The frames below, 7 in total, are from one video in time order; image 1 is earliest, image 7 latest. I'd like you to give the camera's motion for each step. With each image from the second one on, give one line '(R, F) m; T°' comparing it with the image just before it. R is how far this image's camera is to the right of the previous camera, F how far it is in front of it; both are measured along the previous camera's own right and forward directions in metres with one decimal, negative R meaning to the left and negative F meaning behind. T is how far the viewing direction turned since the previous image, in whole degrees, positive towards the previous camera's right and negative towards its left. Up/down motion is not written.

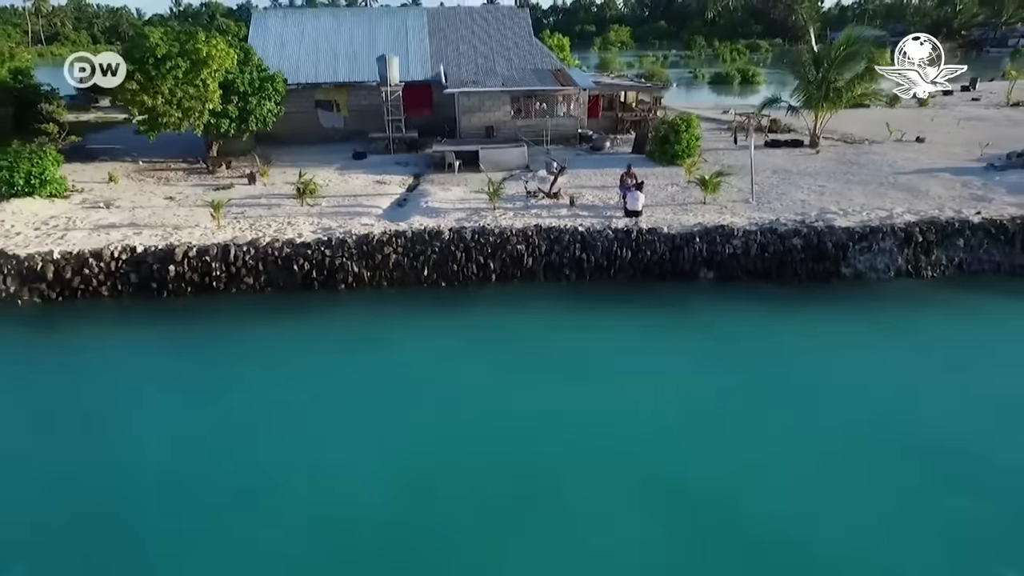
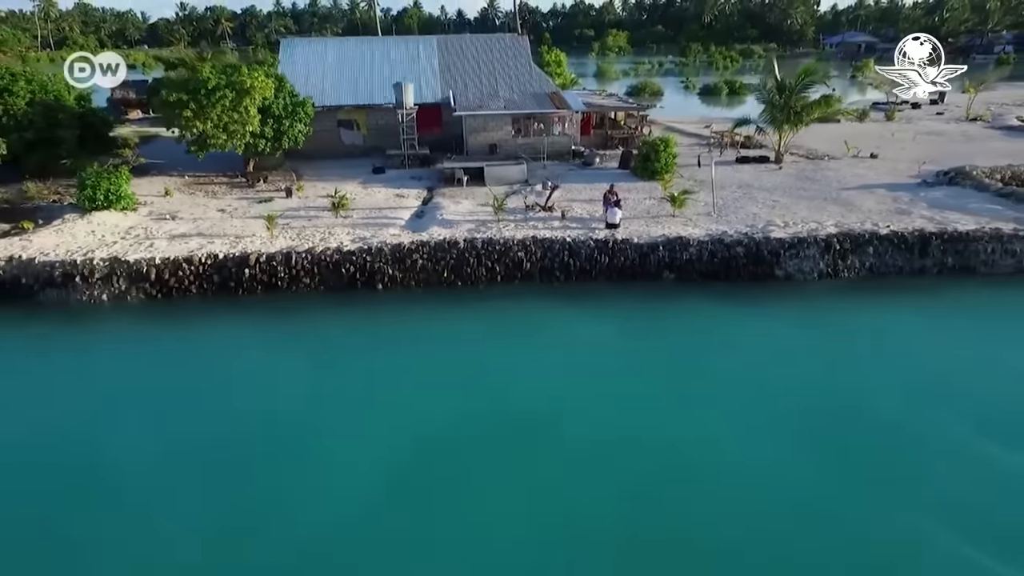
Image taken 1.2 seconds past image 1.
(0.0, -3.1) m; 0°
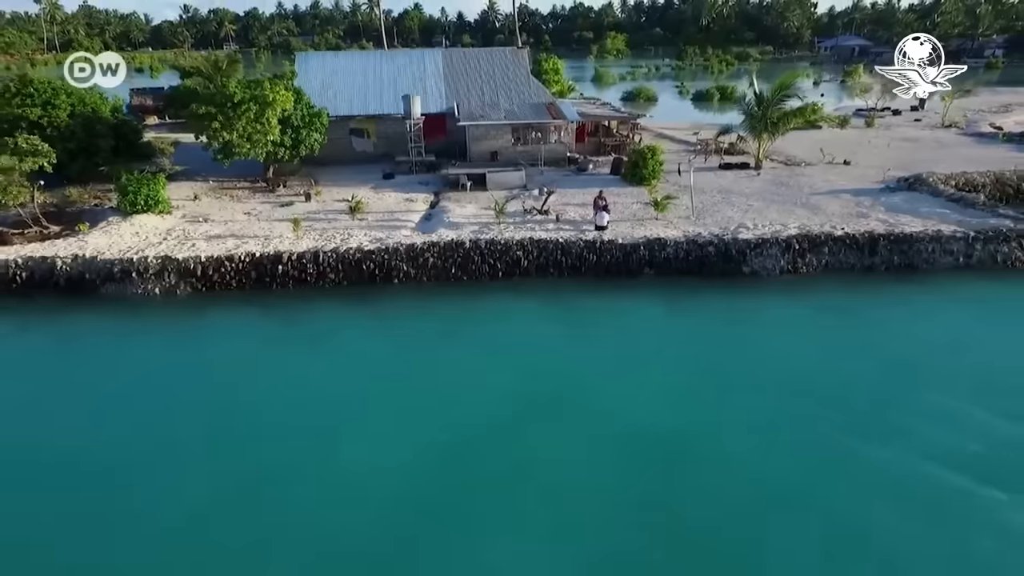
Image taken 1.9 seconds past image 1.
(0.0, -2.1) m; 0°
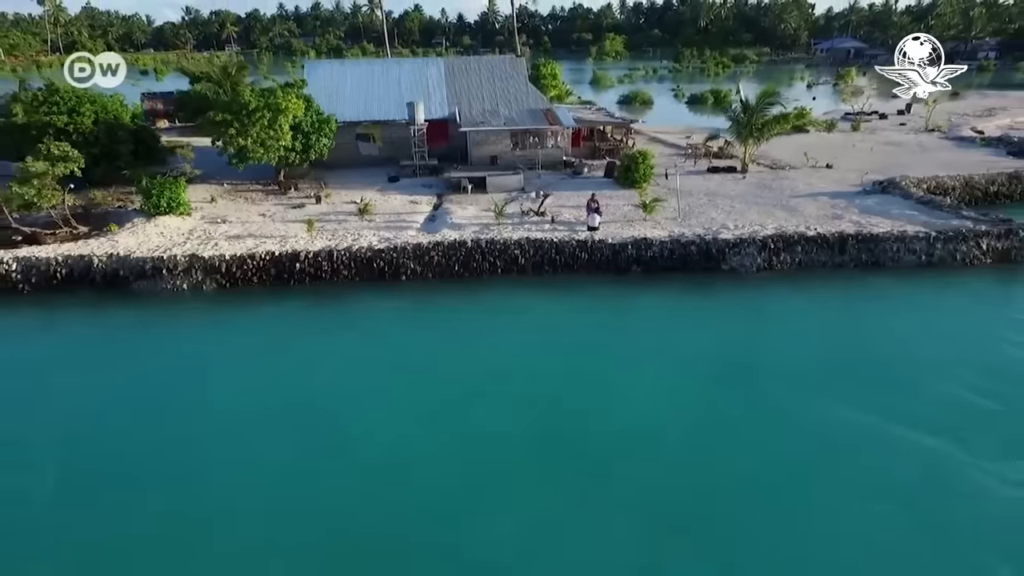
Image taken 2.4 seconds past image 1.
(0.0, -1.5) m; 0°
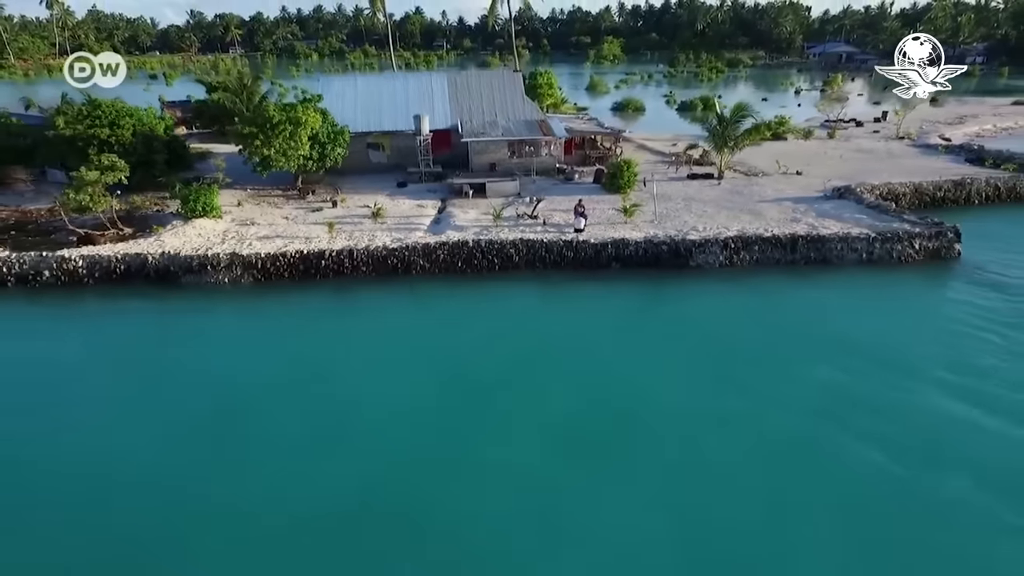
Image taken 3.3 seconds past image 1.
(+0.1, -2.9) m; 0°
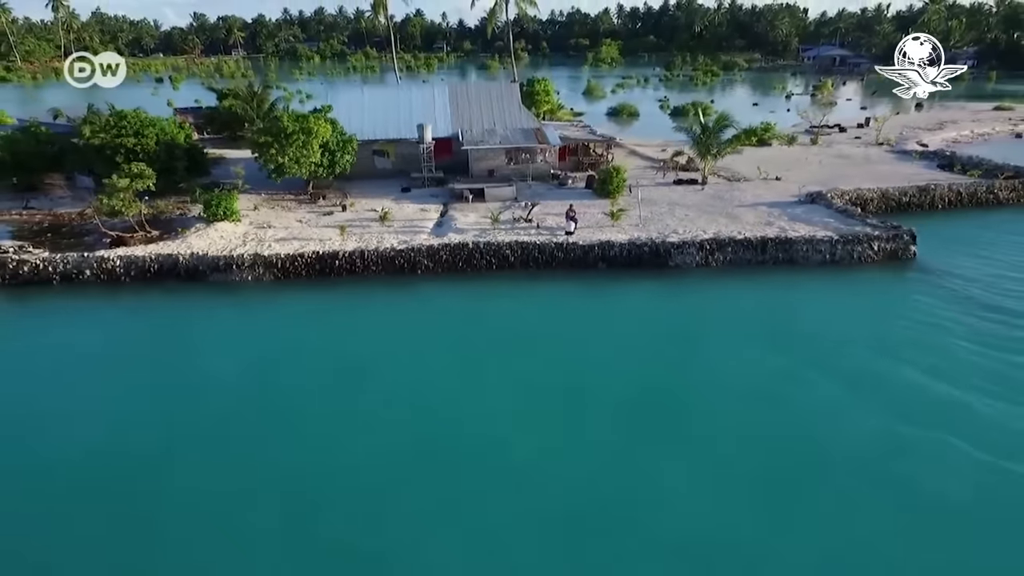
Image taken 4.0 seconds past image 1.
(+0.2, -2.2) m; 0°
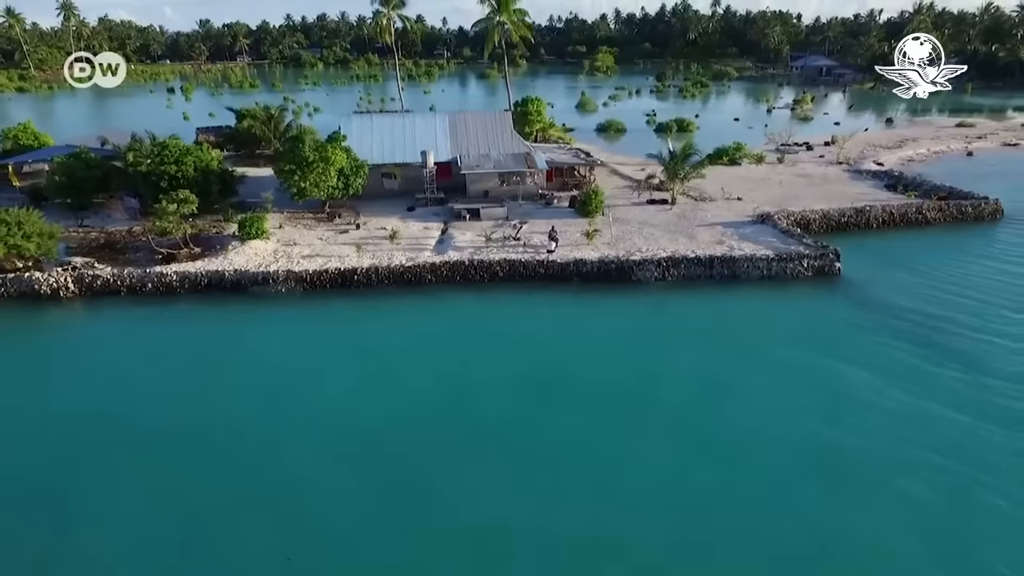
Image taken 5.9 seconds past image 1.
(+0.5, -4.6) m; 0°
